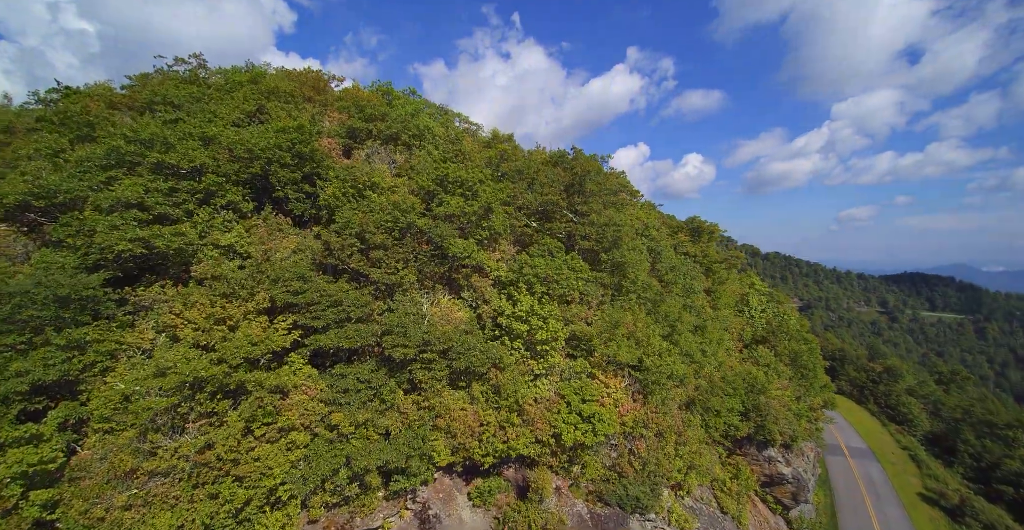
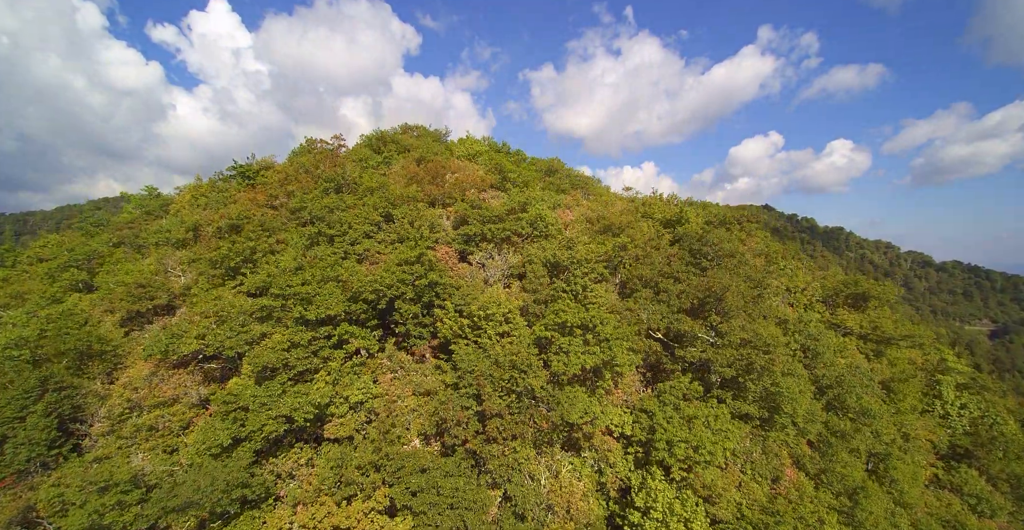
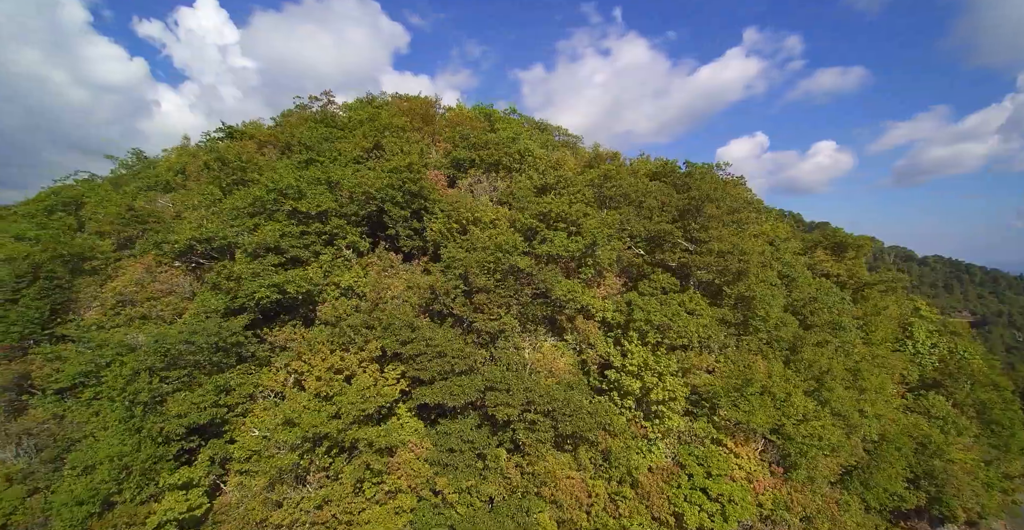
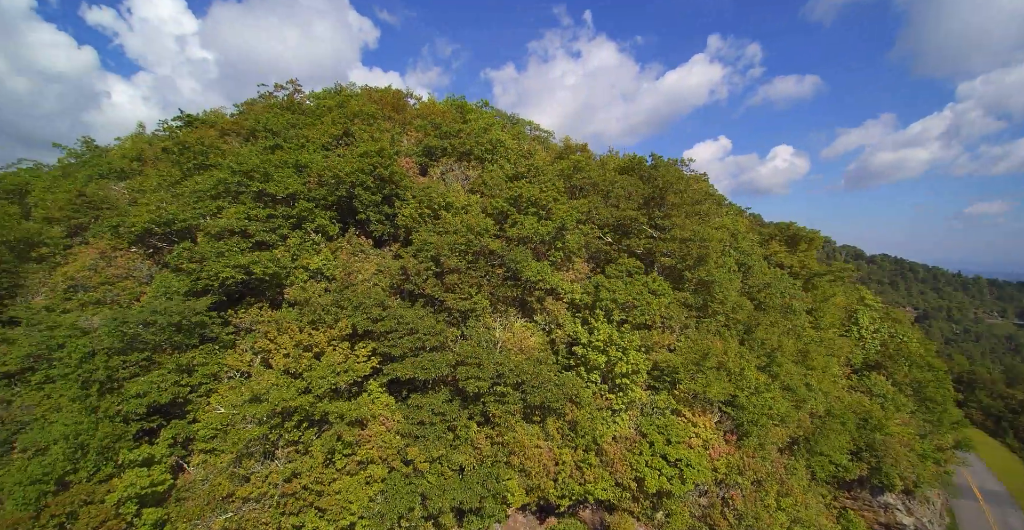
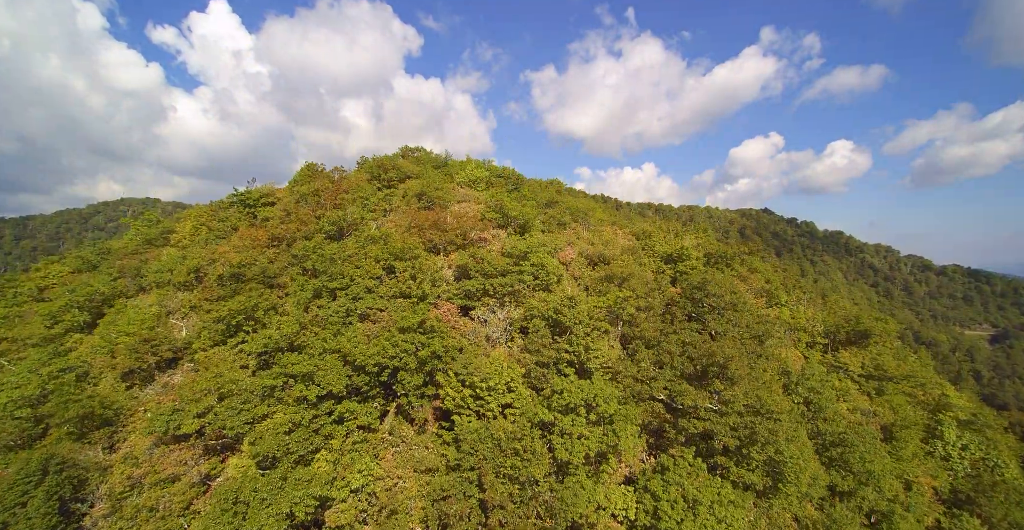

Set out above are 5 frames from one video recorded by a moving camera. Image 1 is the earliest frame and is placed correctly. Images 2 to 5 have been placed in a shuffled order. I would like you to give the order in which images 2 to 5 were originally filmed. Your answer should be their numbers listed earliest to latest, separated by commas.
4, 3, 2, 5
